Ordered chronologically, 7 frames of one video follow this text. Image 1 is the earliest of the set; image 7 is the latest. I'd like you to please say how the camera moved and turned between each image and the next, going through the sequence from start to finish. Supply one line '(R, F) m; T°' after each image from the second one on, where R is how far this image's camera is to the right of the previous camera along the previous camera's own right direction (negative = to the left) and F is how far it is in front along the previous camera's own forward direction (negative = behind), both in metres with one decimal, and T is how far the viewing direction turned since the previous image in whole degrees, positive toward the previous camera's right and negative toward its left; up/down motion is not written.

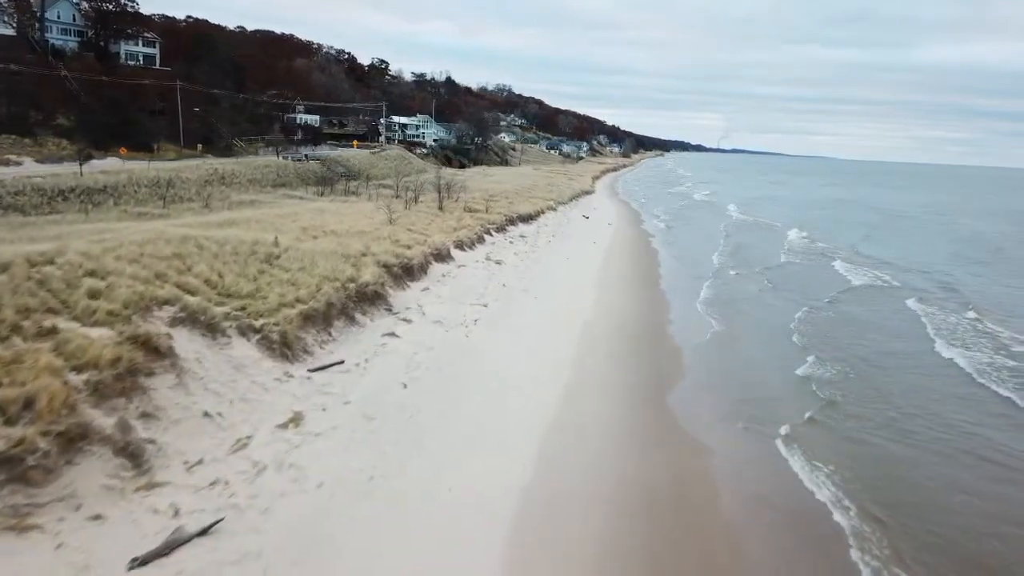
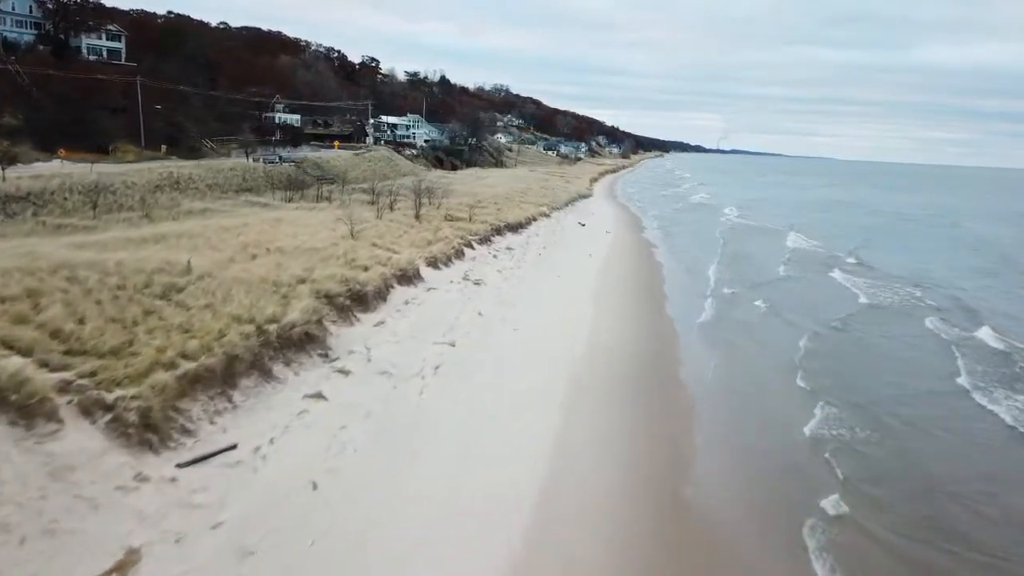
(+0.4, +2.3) m; 0°
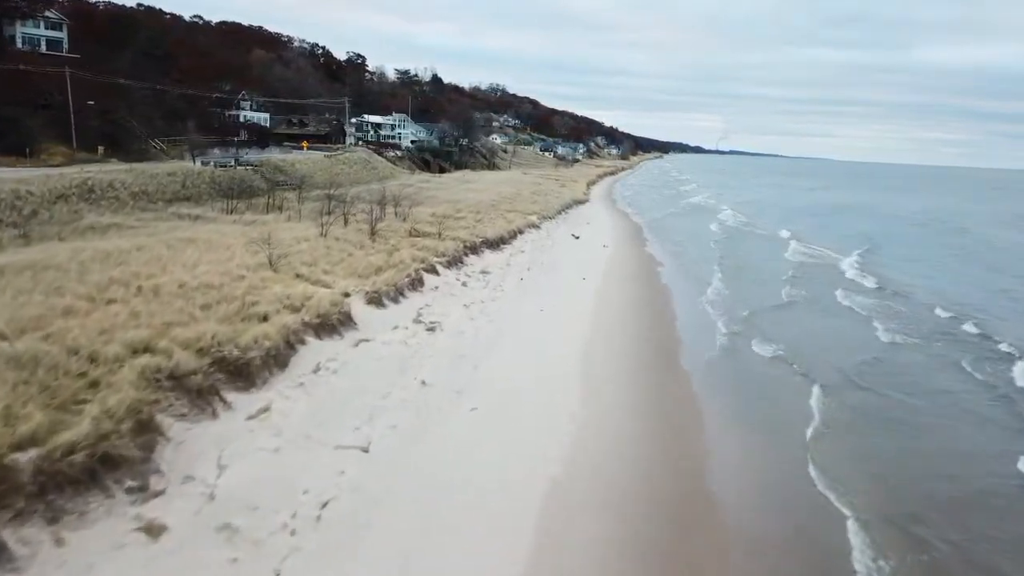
(+0.5, +3.3) m; 0°
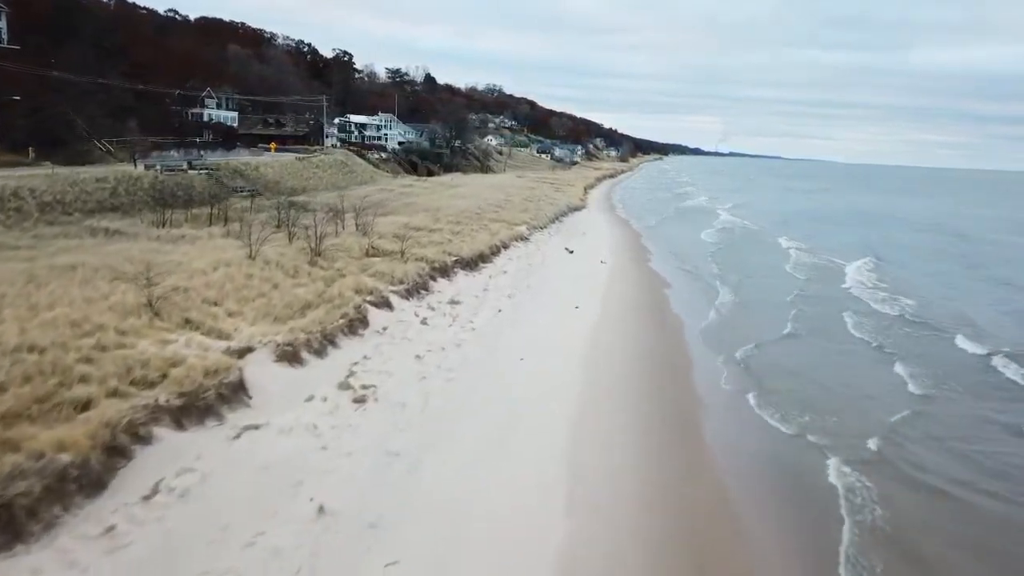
(+0.4, +2.9) m; 0°
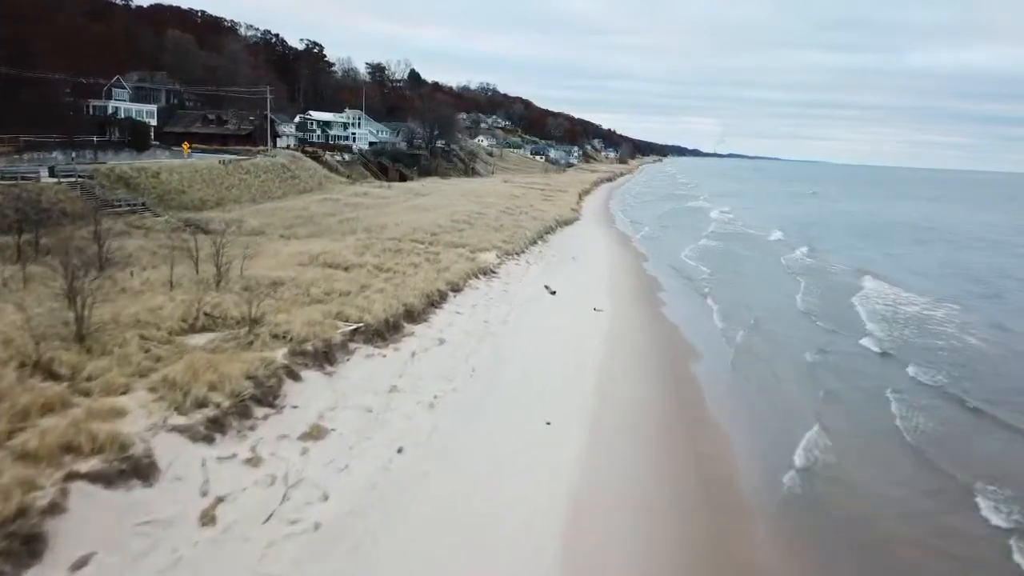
(+0.8, +5.7) m; 0°
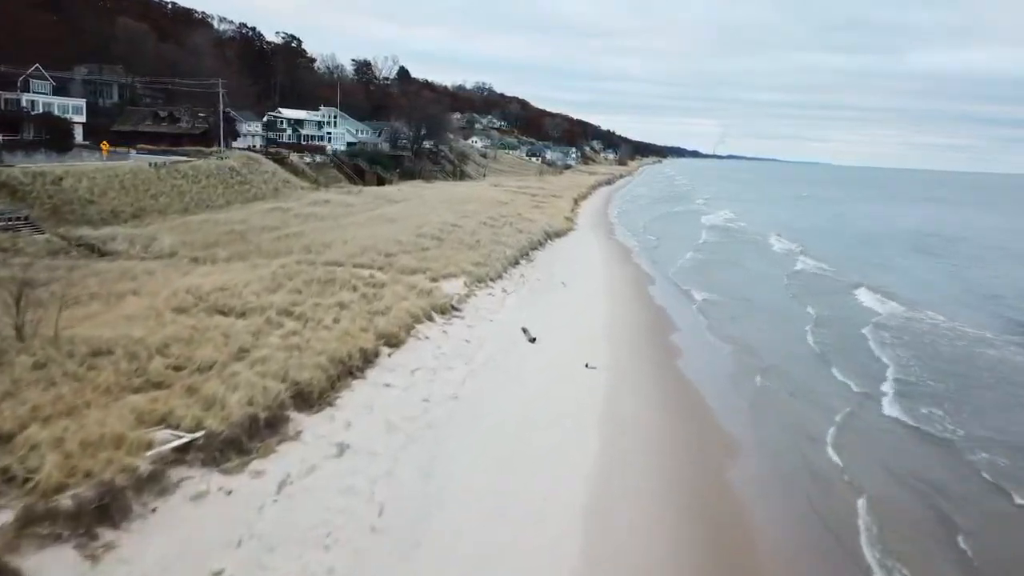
(+0.5, +3.5) m; 0°
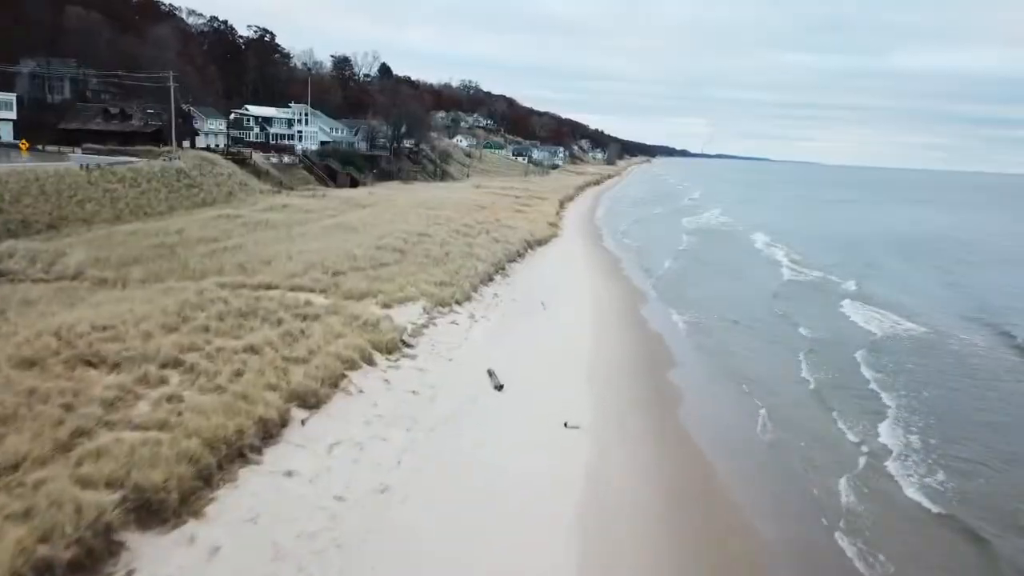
(+0.3, +2.1) m; +1°
